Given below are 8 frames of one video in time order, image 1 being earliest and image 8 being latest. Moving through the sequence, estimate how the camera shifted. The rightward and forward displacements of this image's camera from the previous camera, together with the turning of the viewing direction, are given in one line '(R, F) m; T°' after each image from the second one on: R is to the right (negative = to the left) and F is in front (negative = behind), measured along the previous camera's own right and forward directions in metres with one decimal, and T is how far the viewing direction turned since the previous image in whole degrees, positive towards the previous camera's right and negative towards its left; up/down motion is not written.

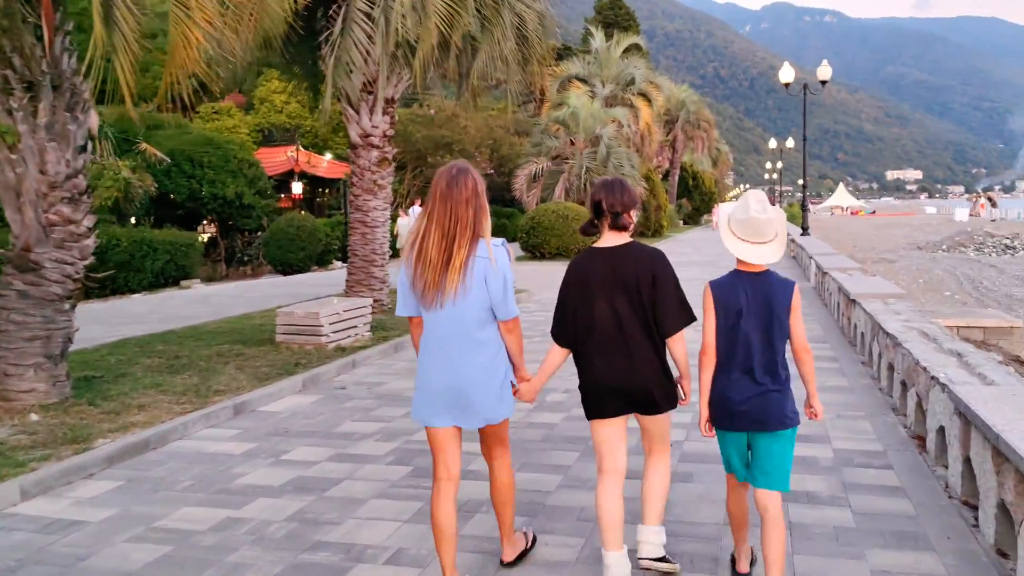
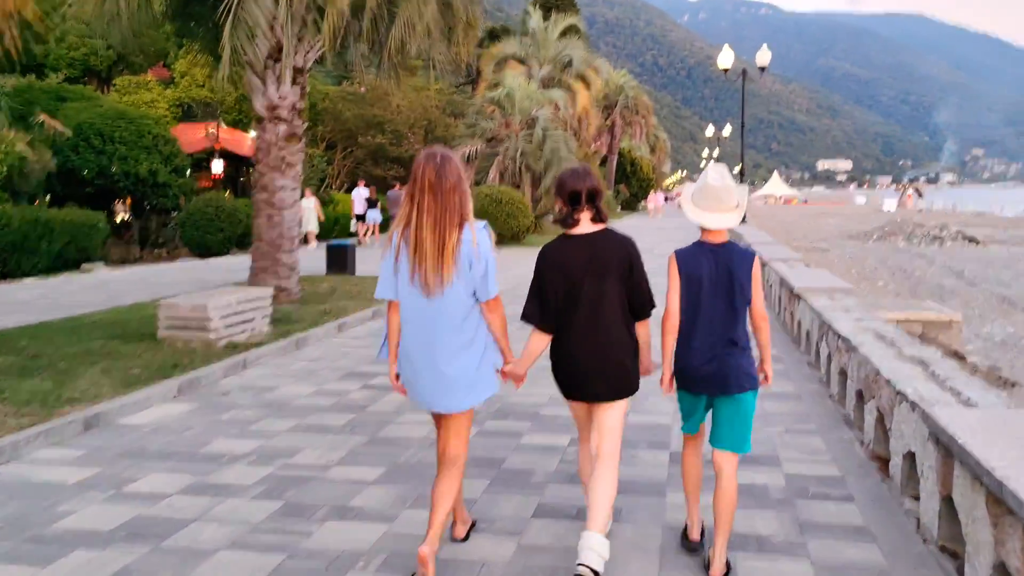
(+0.2, +0.9) m; +4°
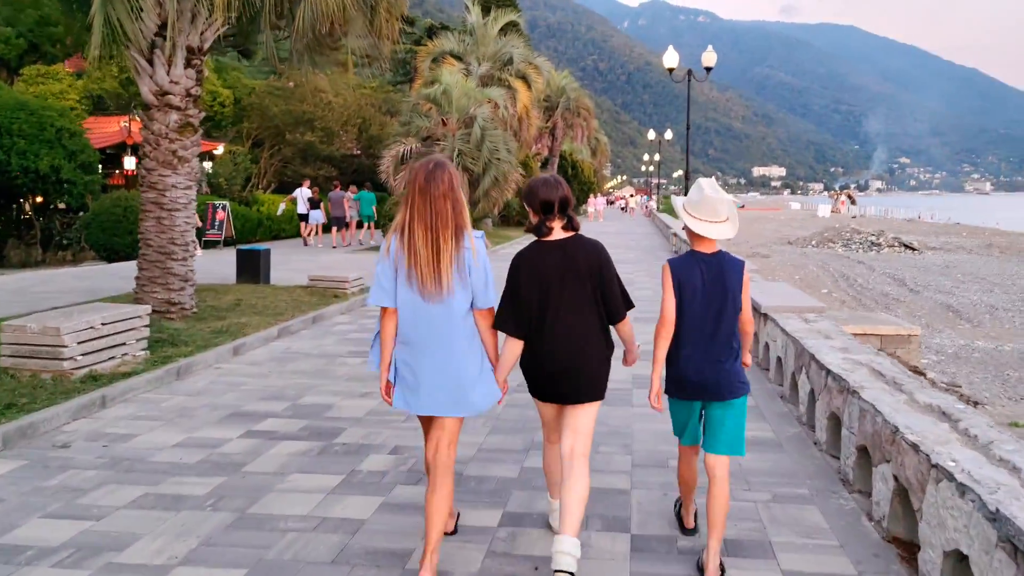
(+0.1, +1.2) m; +4°
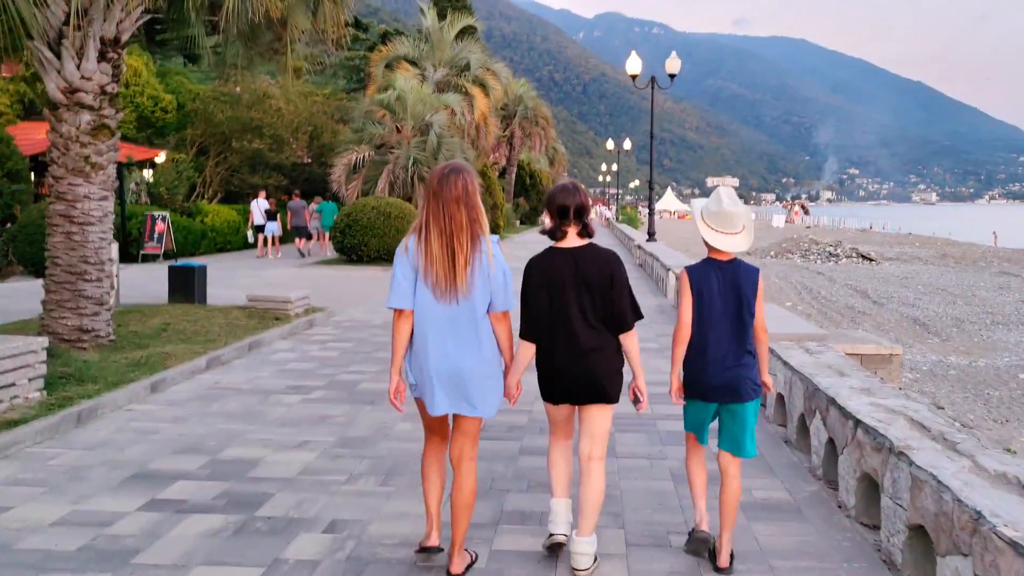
(0.0, +0.9) m; +3°
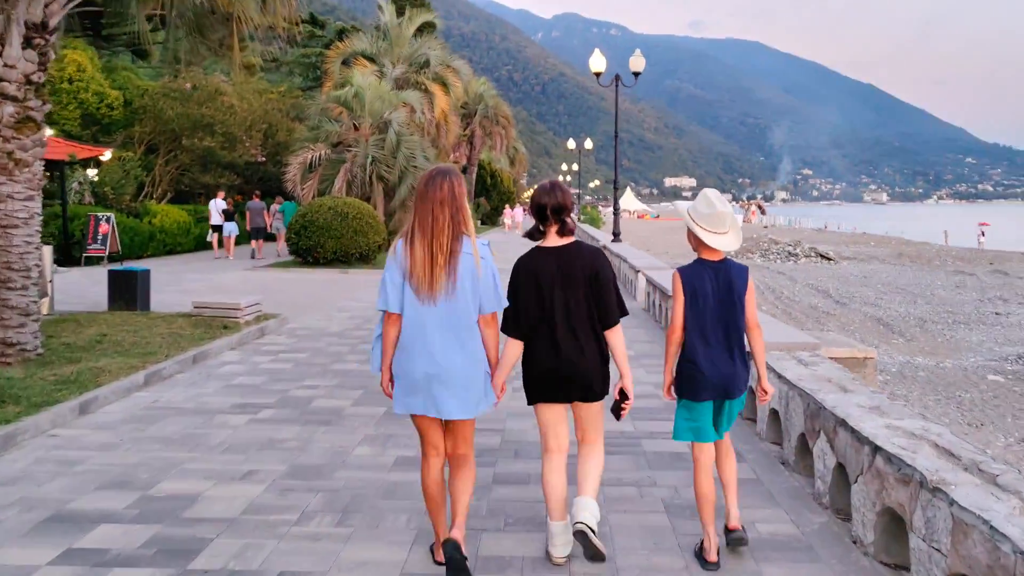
(-0.1, +0.5) m; +3°
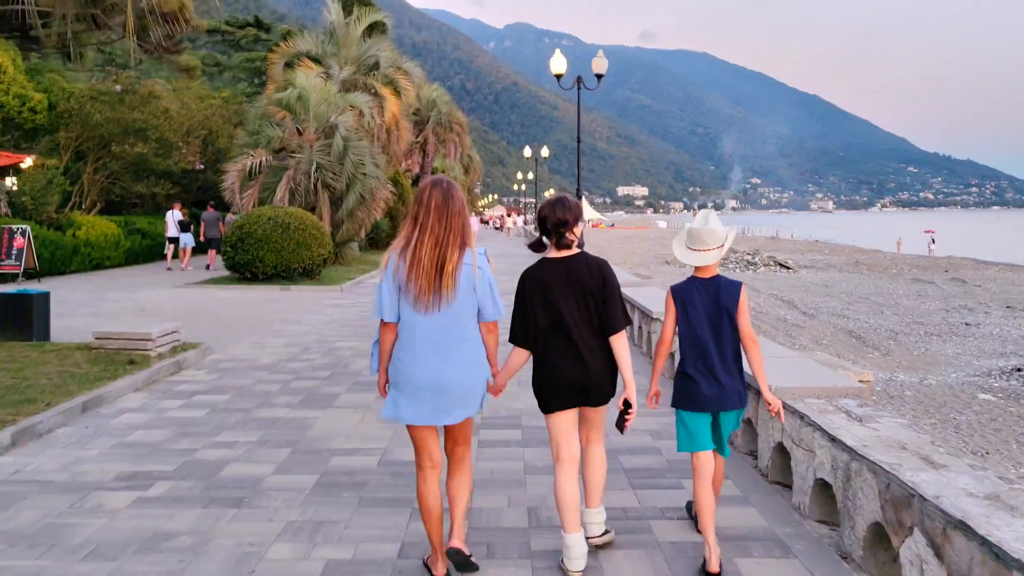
(-0.1, +1.3) m; +3°
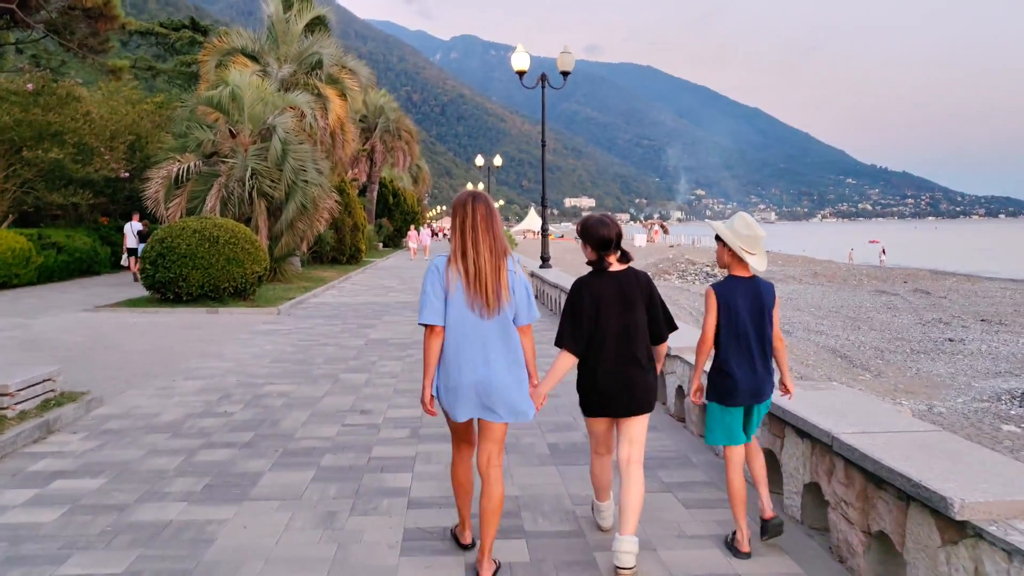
(-0.3, +1.9) m; +4°
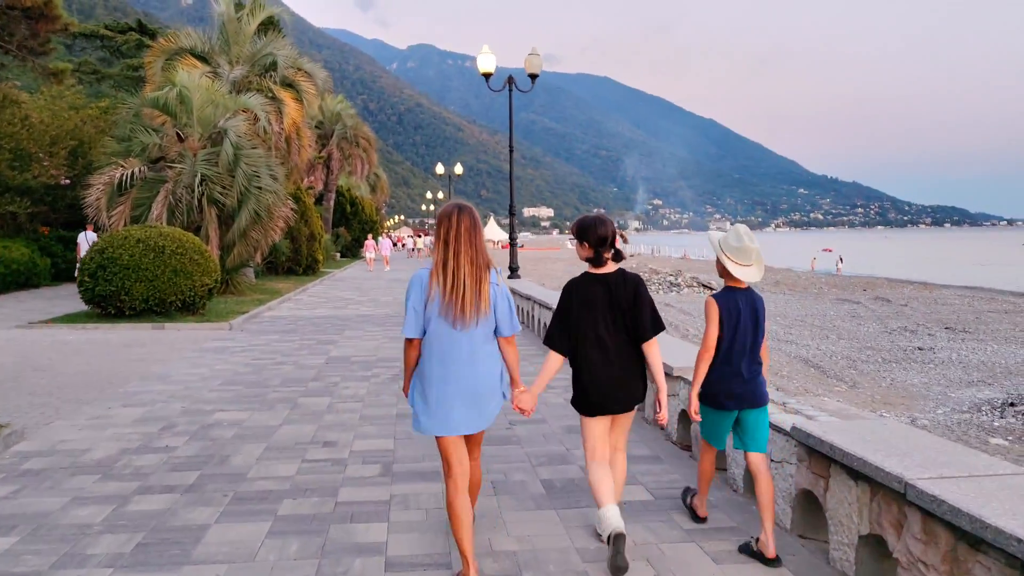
(-0.2, +0.7) m; +3°
